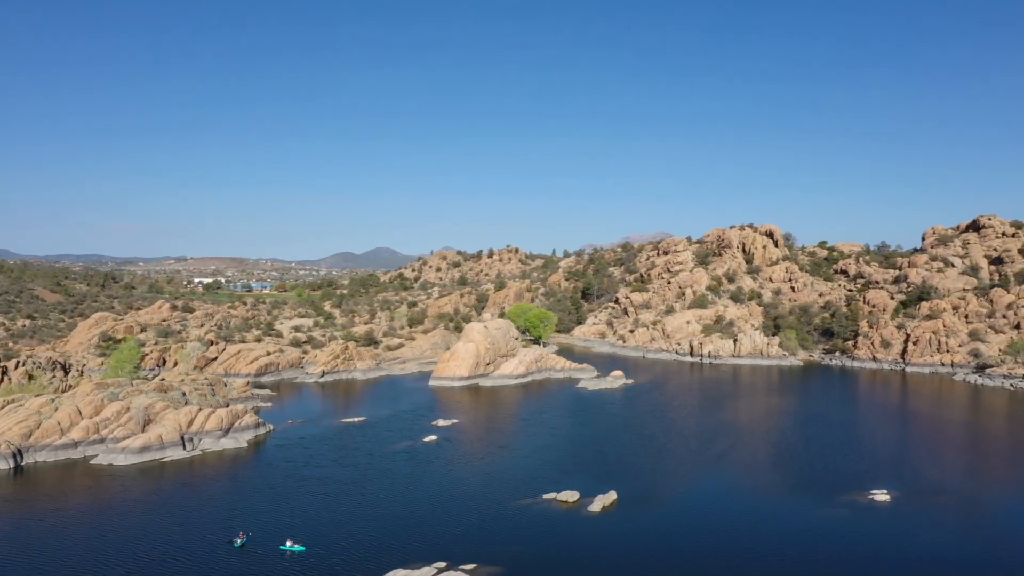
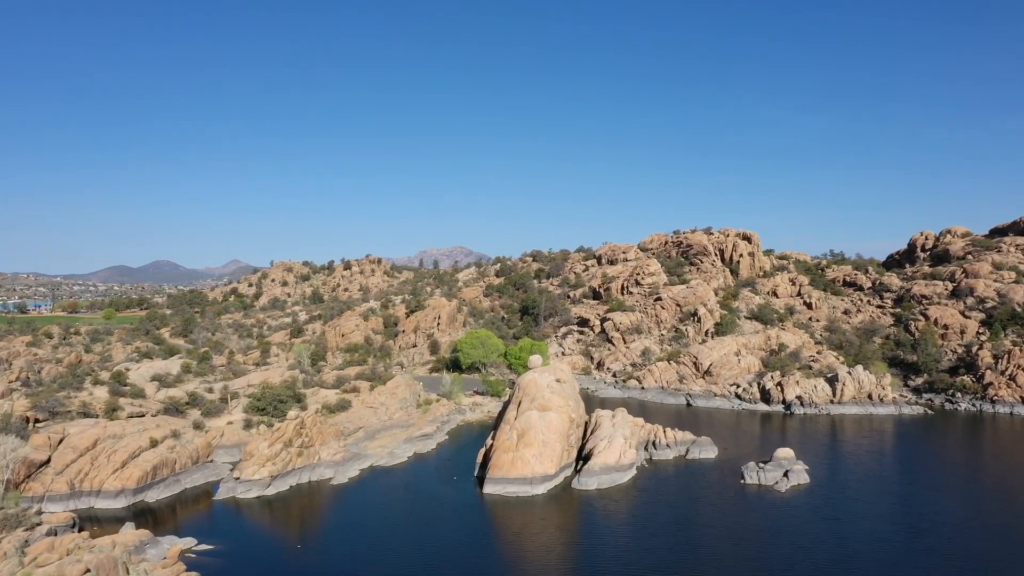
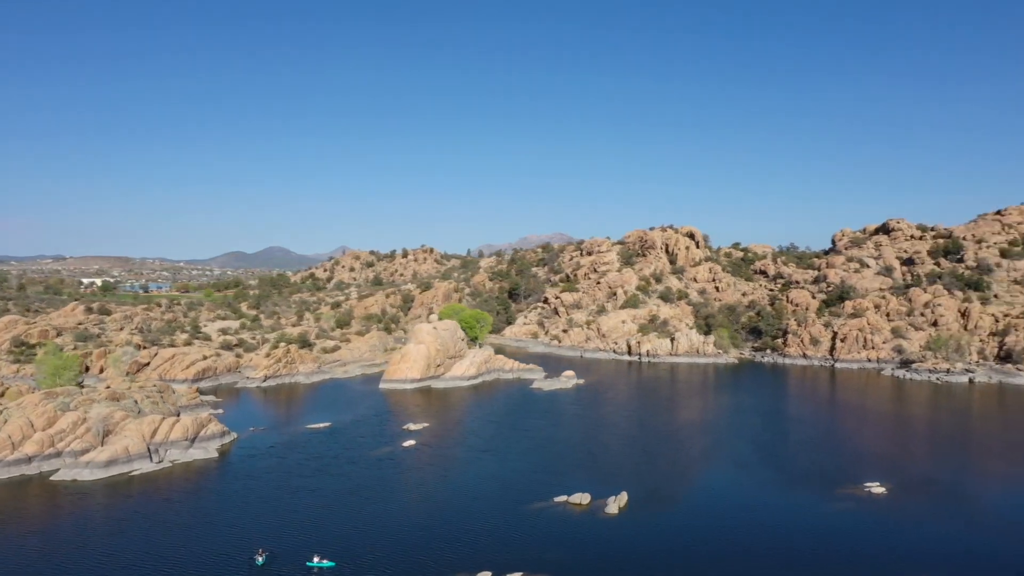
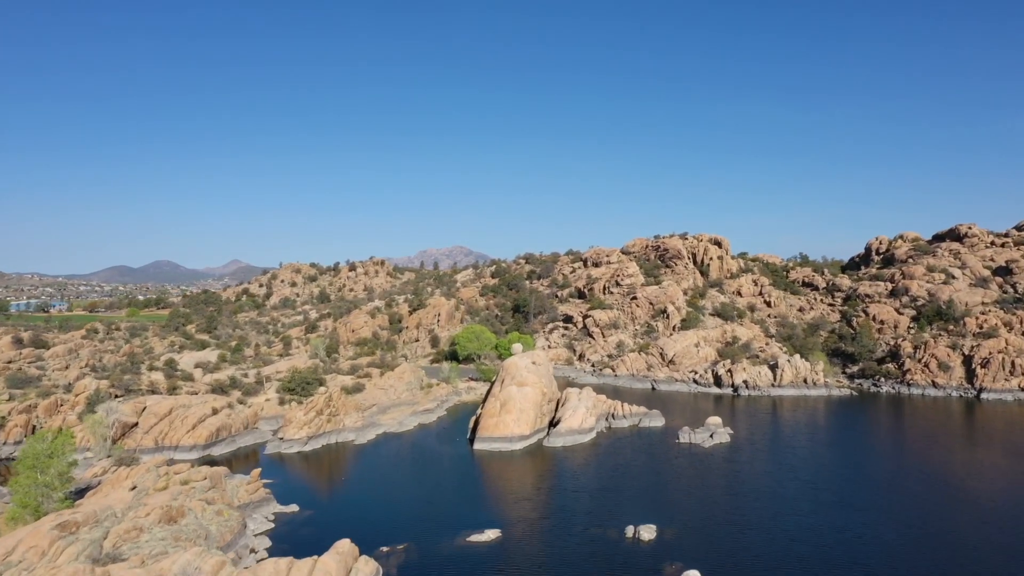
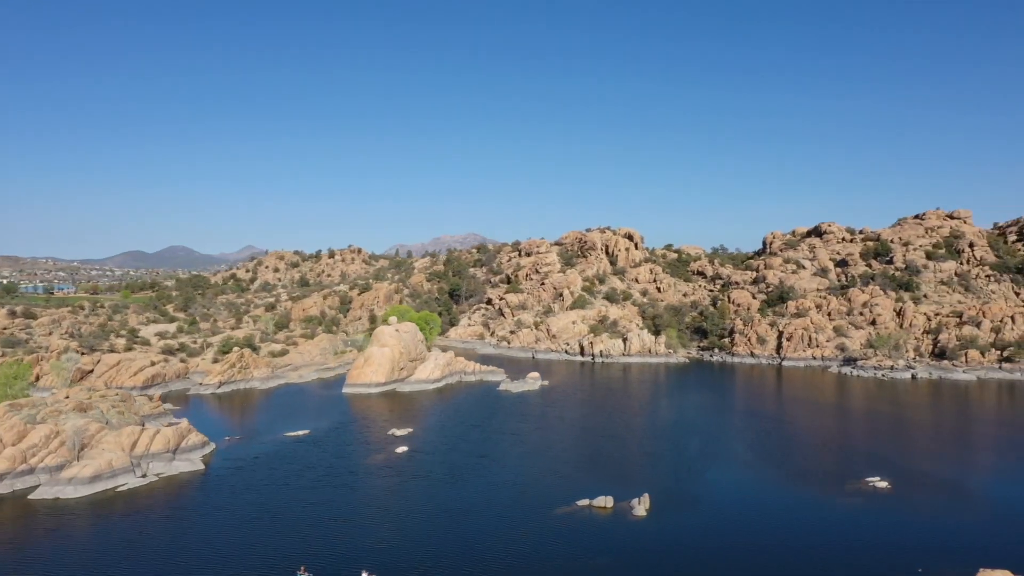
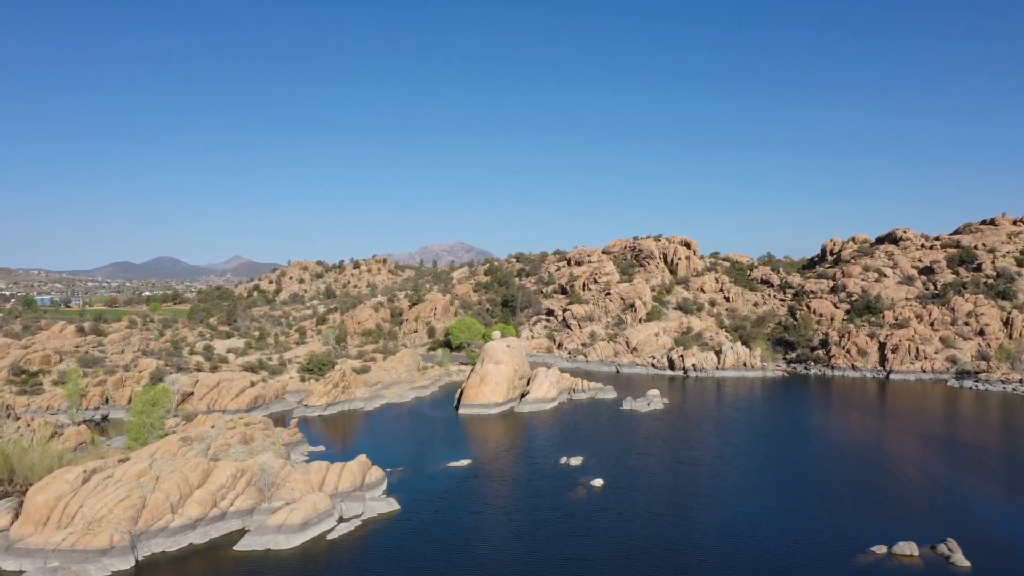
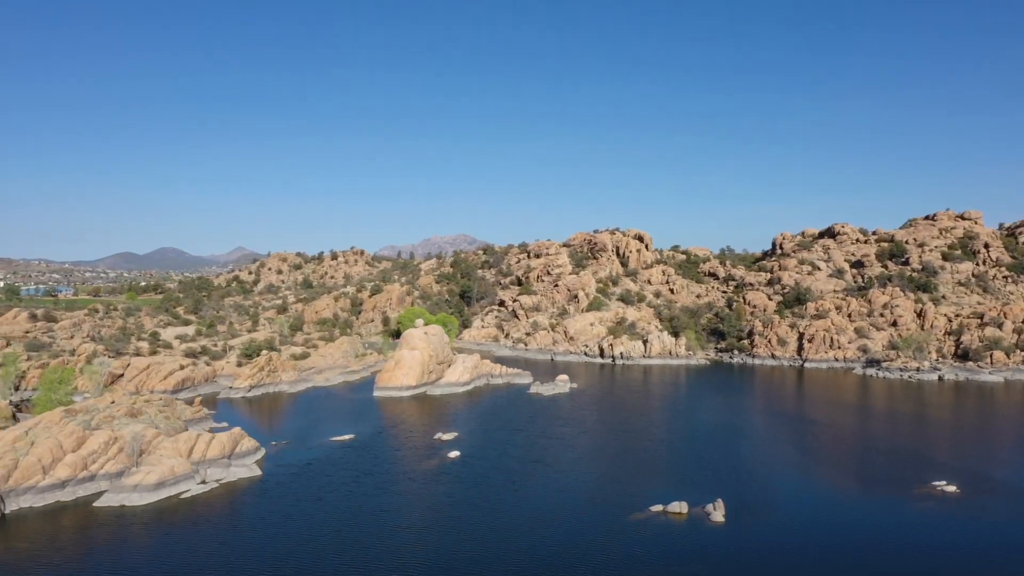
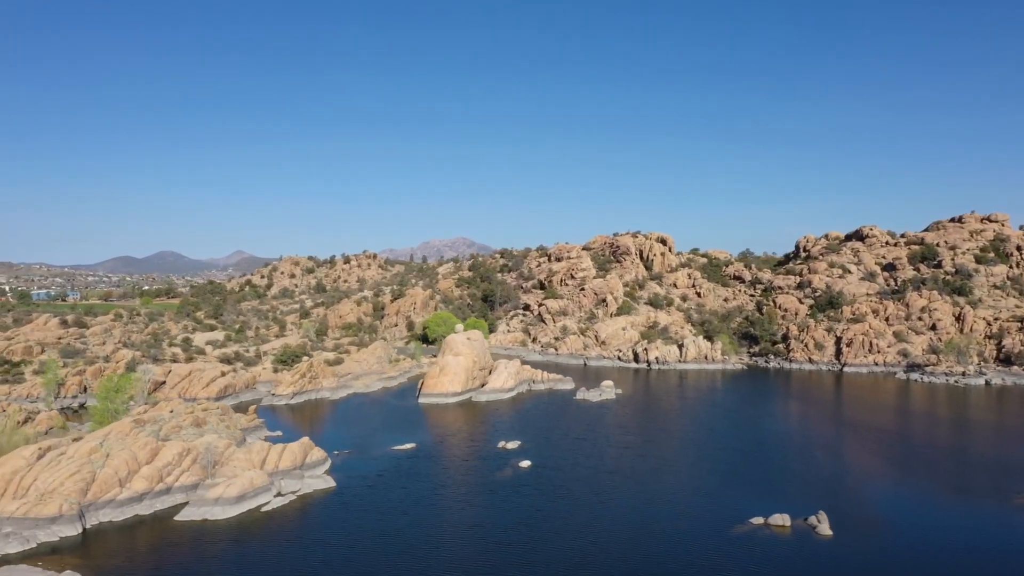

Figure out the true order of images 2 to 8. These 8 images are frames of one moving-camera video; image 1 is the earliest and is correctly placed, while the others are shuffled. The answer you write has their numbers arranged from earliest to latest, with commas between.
3, 5, 7, 8, 6, 4, 2
